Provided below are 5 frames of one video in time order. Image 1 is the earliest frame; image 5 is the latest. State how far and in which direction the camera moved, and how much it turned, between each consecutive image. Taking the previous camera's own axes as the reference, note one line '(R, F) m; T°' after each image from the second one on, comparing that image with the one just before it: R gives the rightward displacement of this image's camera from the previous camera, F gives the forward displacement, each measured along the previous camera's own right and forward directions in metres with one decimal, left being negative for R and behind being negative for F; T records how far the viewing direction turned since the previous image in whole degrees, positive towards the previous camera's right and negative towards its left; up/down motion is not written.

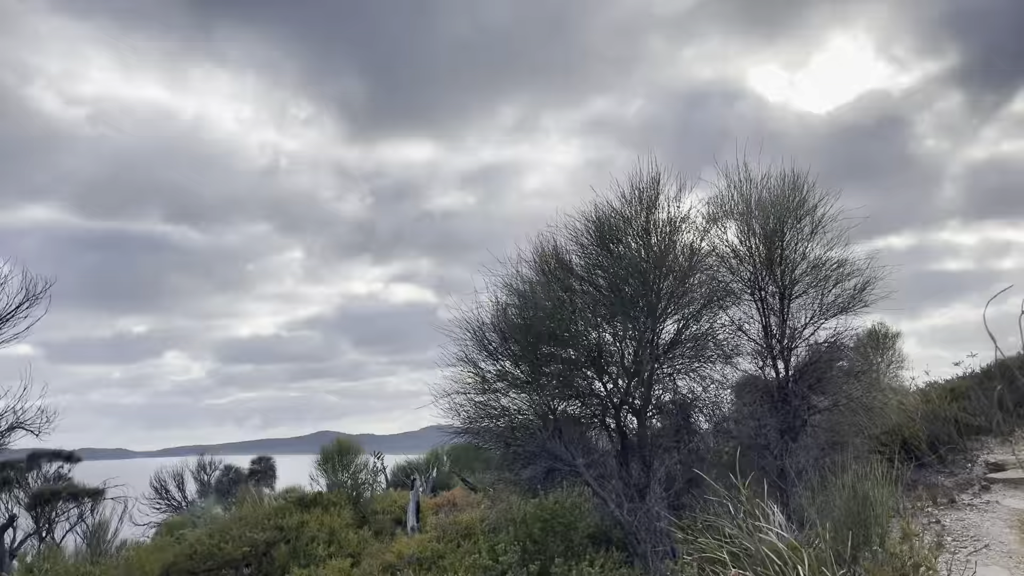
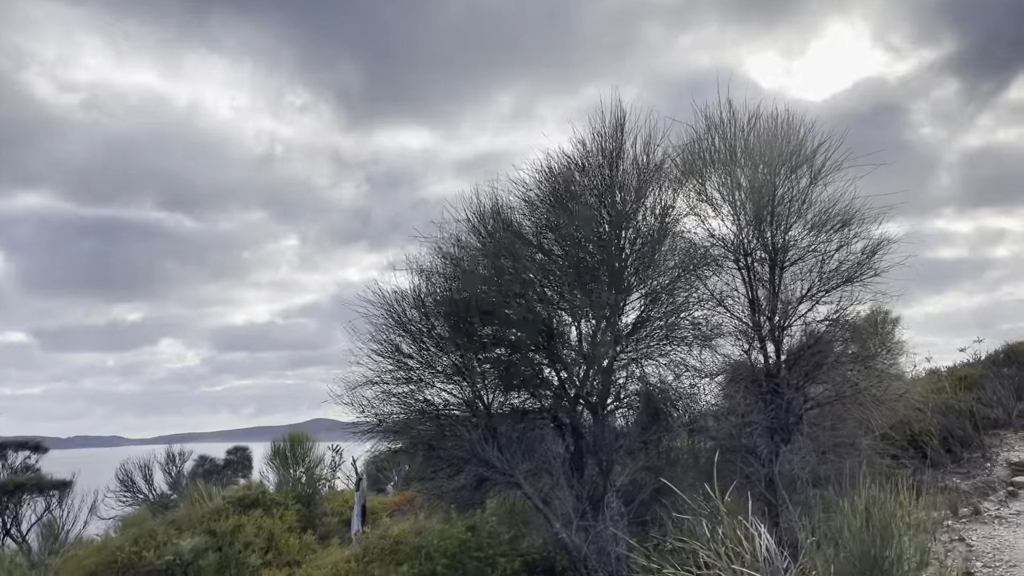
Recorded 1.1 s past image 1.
(+0.9, +2.1) m; 0°
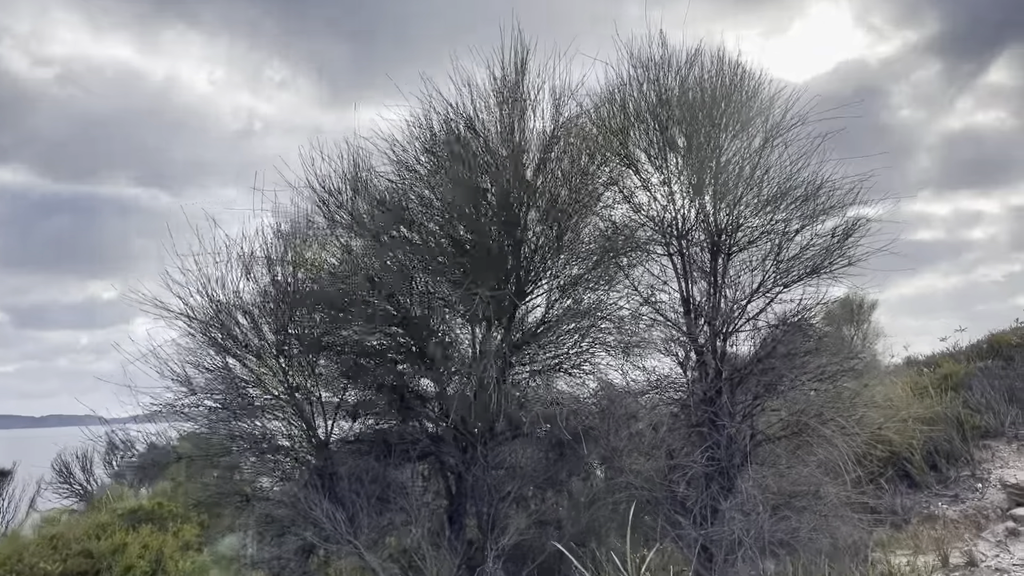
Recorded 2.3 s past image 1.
(+1.2, +2.3) m; +1°
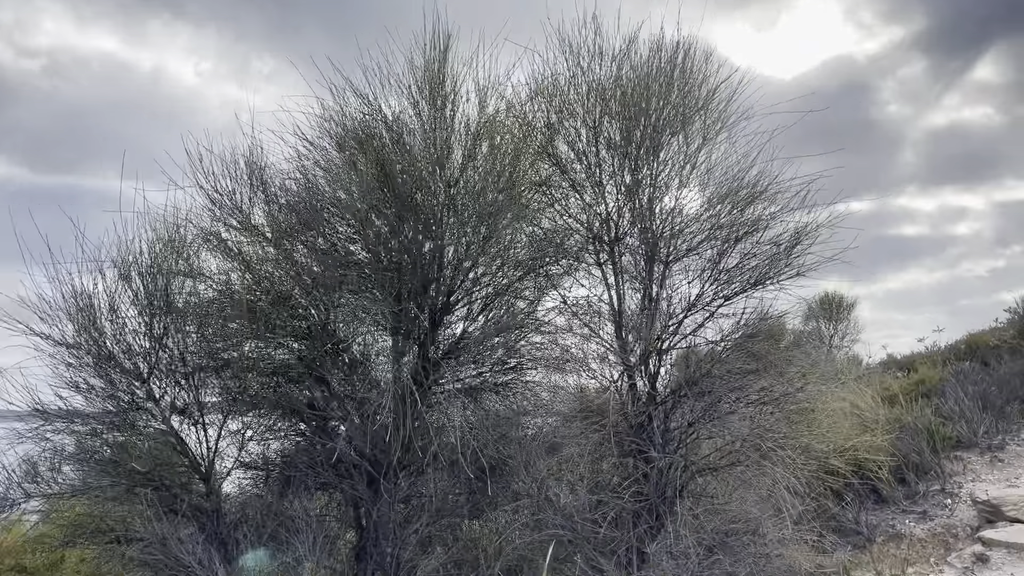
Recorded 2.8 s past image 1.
(+0.7, +0.7) m; +1°
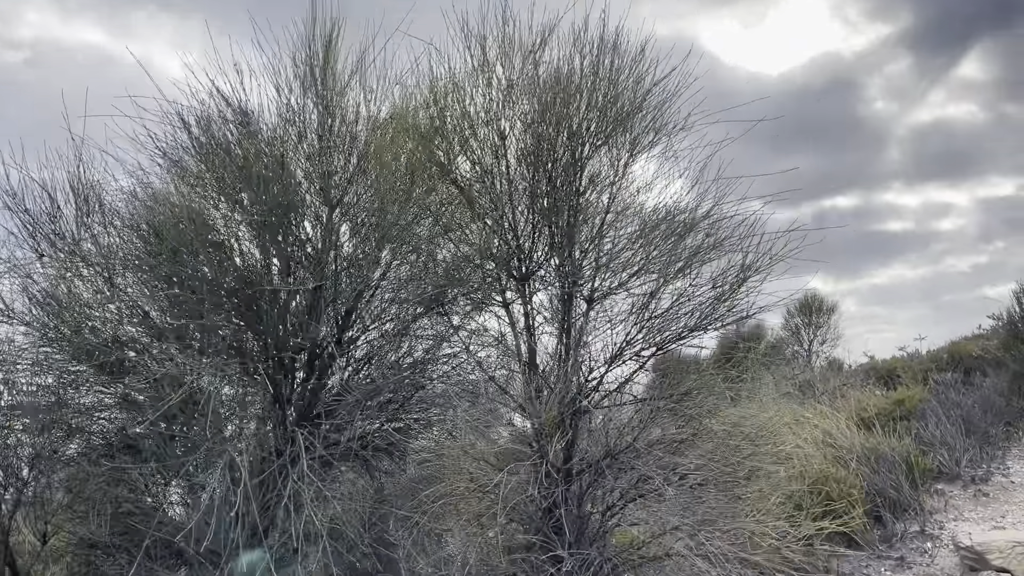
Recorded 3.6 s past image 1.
(+0.7, +1.1) m; +1°
